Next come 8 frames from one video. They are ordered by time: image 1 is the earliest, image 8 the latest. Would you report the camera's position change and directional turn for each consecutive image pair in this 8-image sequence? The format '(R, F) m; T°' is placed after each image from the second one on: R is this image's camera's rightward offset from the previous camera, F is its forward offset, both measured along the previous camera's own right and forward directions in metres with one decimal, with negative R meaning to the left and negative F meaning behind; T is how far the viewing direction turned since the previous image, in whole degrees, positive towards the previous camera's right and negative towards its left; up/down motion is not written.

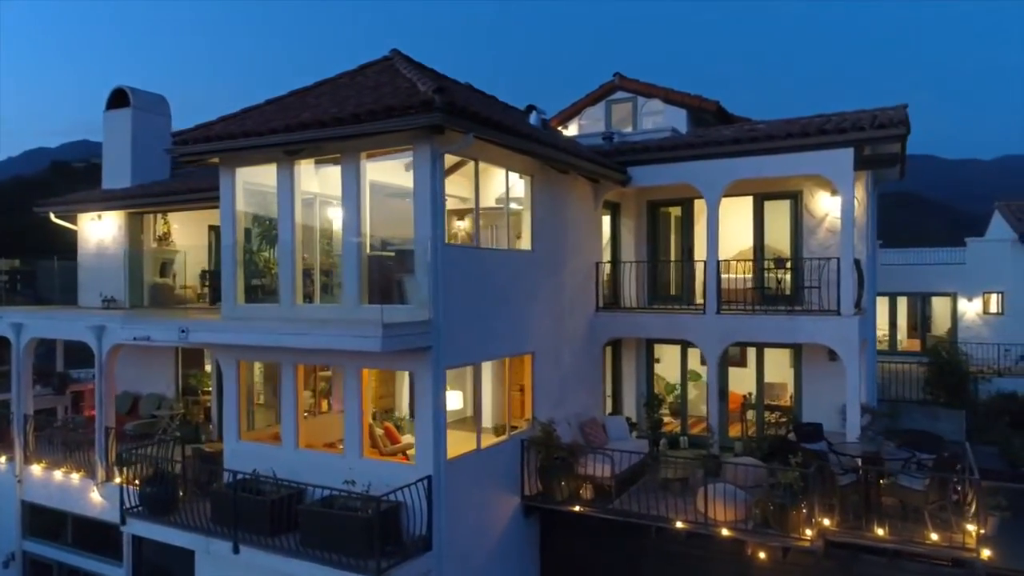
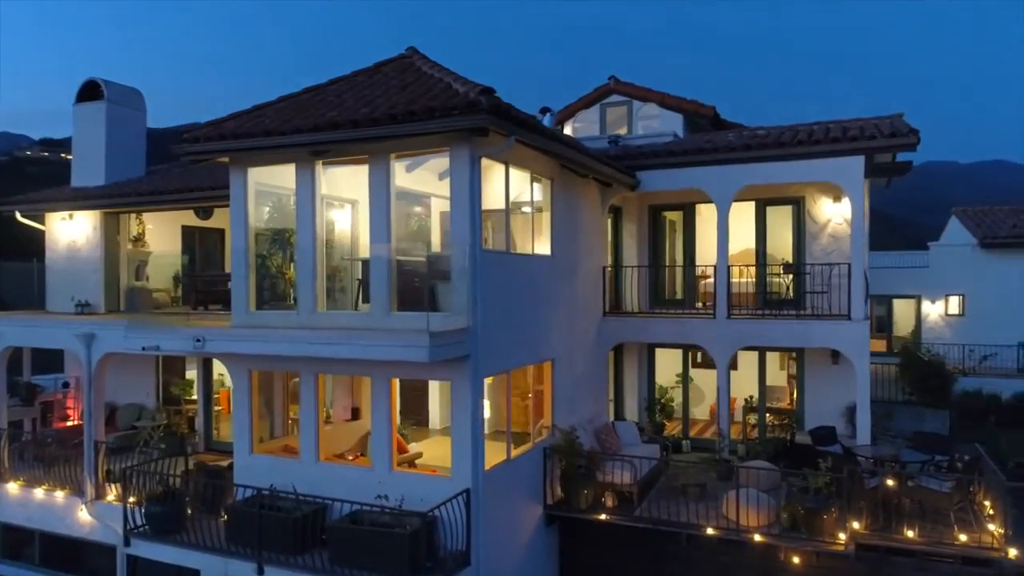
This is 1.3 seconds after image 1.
(-1.2, +0.3) m; +5°
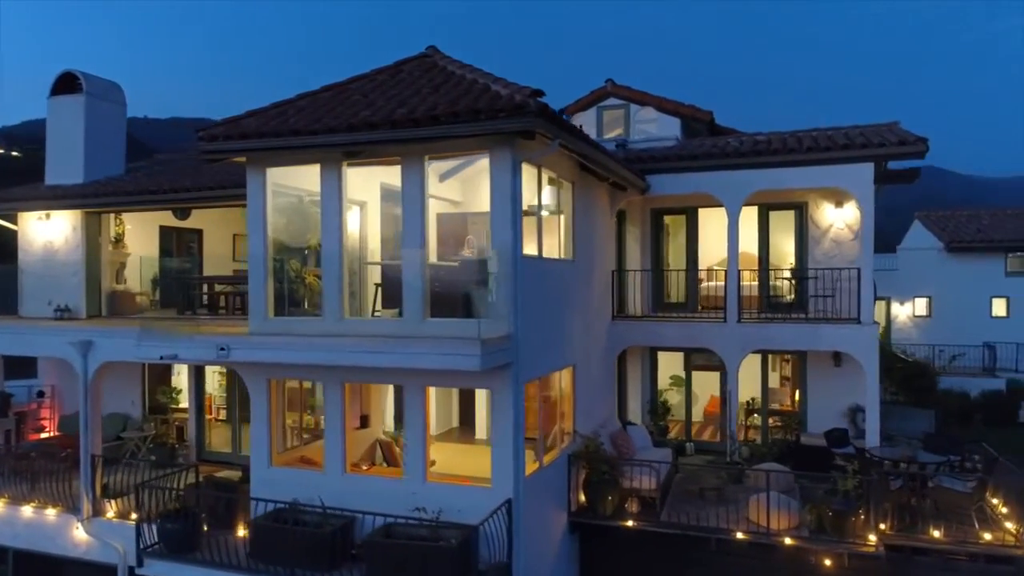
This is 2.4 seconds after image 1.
(-1.1, +0.2) m; +4°
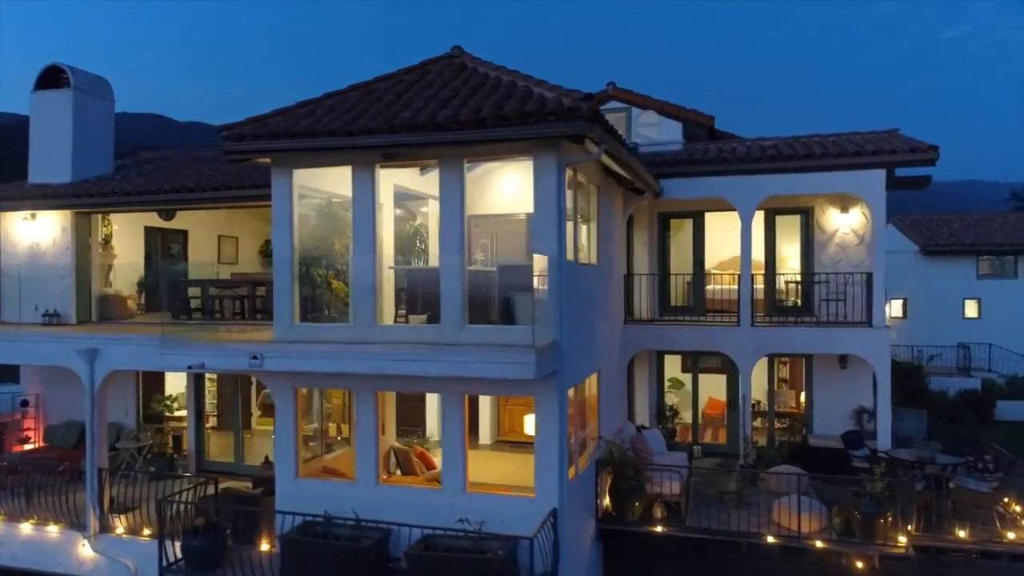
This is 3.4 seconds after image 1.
(-1.1, +0.2) m; +4°
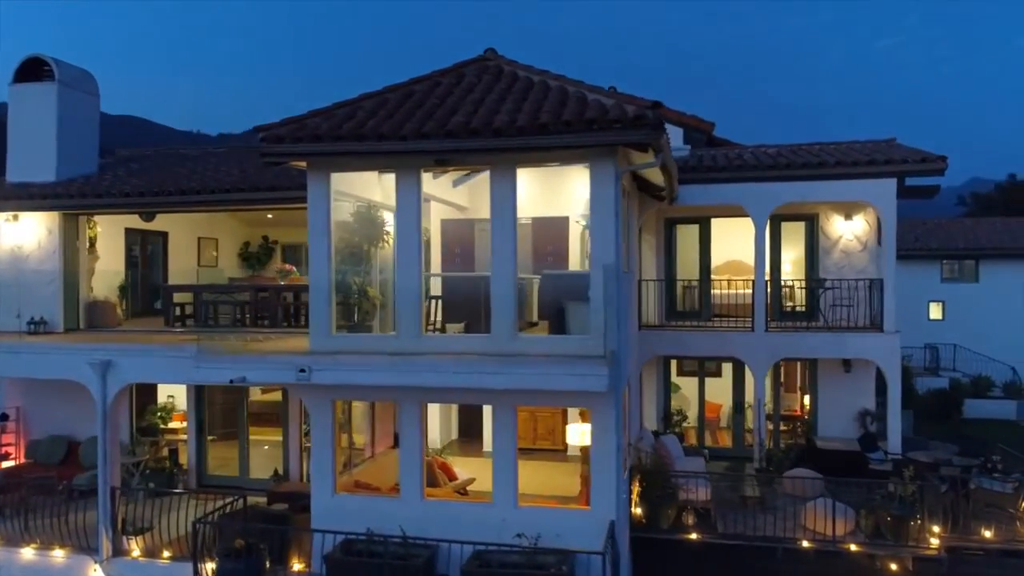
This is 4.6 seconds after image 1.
(-1.3, +0.2) m; +5°
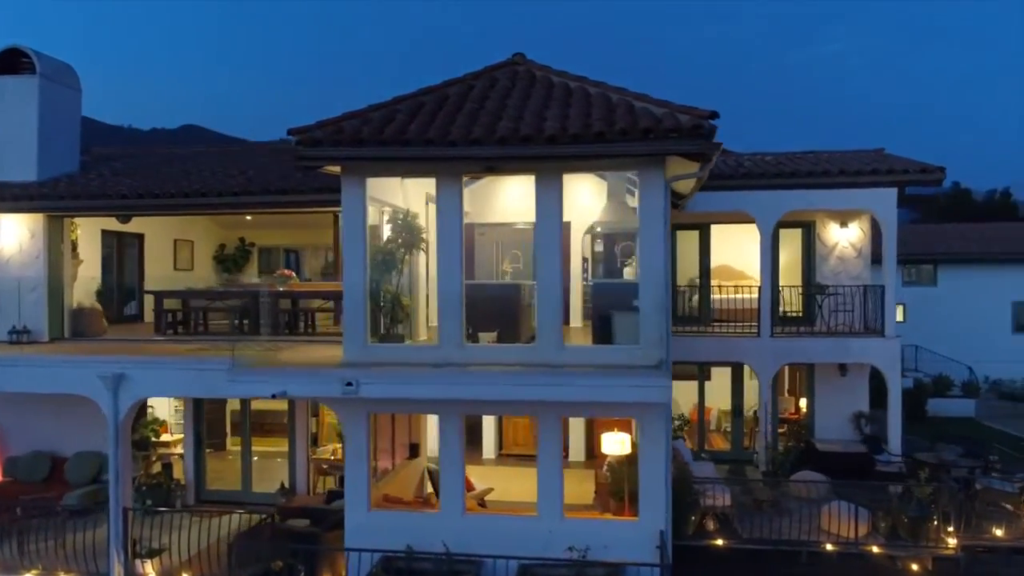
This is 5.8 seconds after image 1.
(-1.2, +0.2) m; +5°
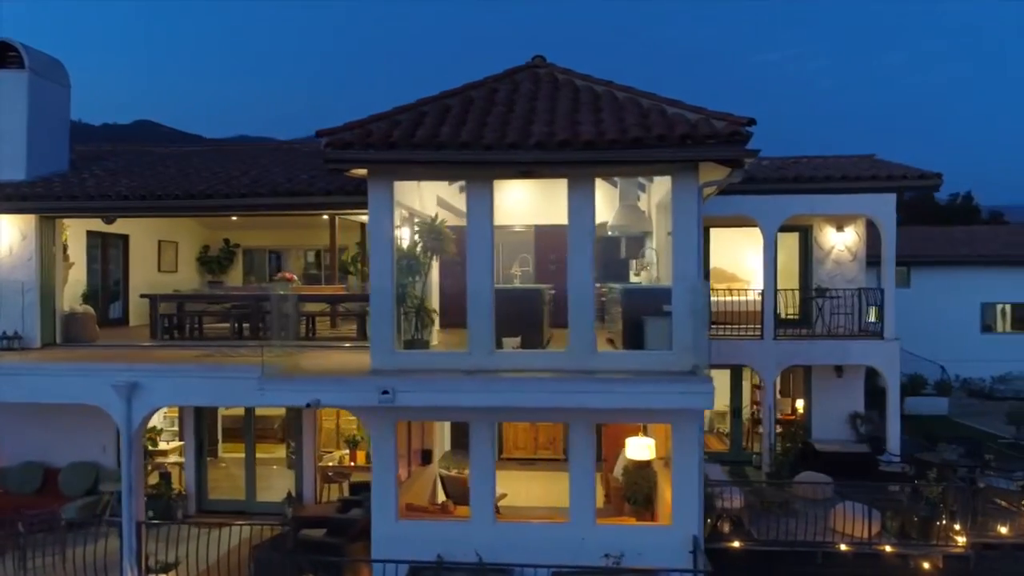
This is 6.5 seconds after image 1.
(-0.8, +0.1) m; +3°
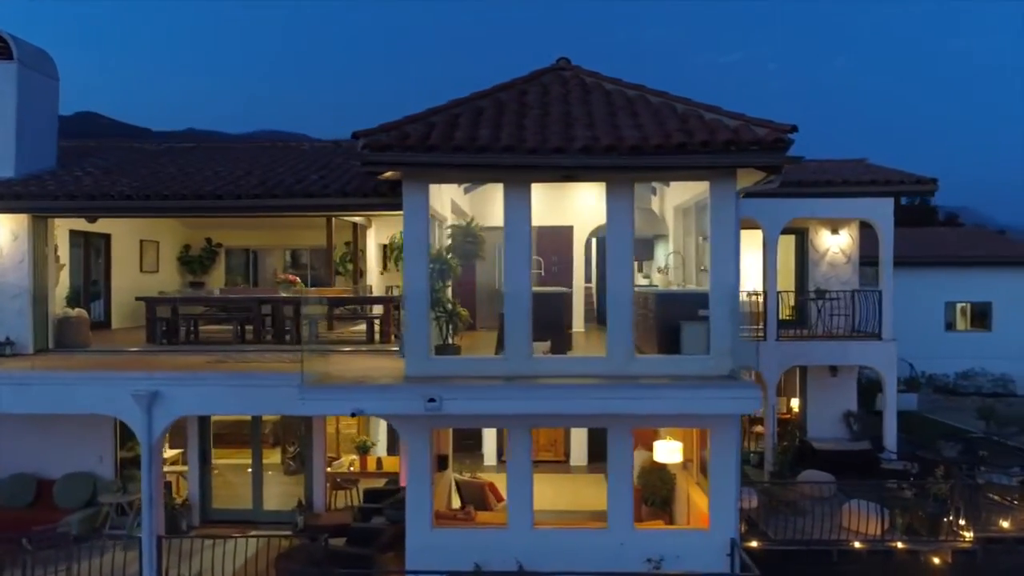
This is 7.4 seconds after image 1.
(-1.0, +0.1) m; +4°
